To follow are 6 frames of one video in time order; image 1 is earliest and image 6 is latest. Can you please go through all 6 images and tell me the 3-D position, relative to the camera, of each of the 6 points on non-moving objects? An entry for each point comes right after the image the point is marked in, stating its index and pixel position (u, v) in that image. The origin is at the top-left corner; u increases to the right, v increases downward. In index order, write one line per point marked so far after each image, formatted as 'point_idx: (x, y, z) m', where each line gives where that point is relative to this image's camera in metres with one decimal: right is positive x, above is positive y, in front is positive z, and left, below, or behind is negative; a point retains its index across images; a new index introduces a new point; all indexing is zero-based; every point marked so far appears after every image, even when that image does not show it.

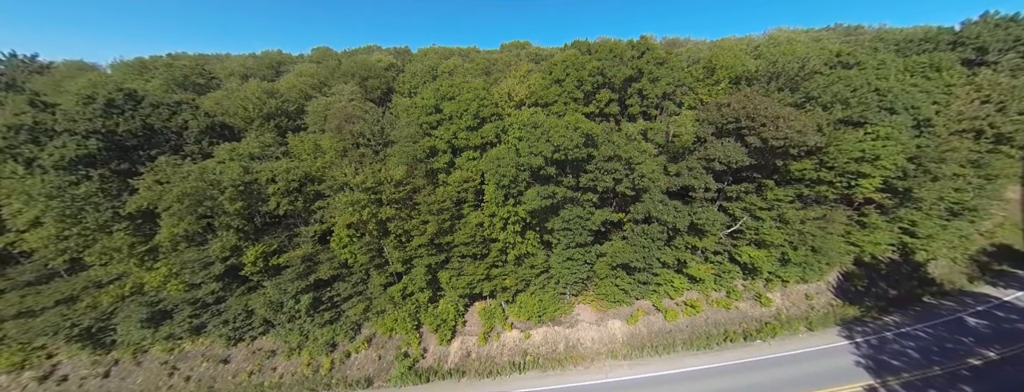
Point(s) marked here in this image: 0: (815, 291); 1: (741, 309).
0: (+20.3, -6.3, +17.5) m
1: (+14.8, -7.2, +16.8) m
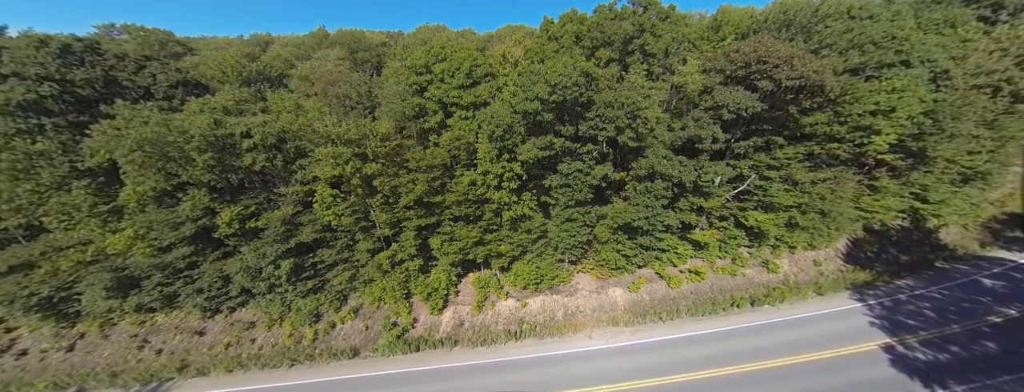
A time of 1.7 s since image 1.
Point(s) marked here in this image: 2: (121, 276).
0: (+20.0, -3.9, +16.8) m
1: (+14.5, -4.9, +16.1) m
2: (-20.0, -4.0, +13.3) m
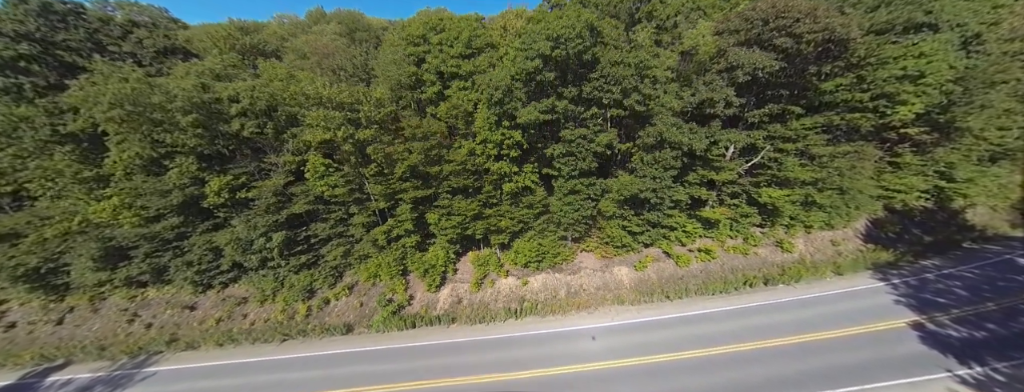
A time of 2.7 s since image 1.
0: (+20.1, -2.5, +15.9) m
1: (+14.5, -3.5, +15.3) m
2: (-20.0, -2.5, +13.0) m
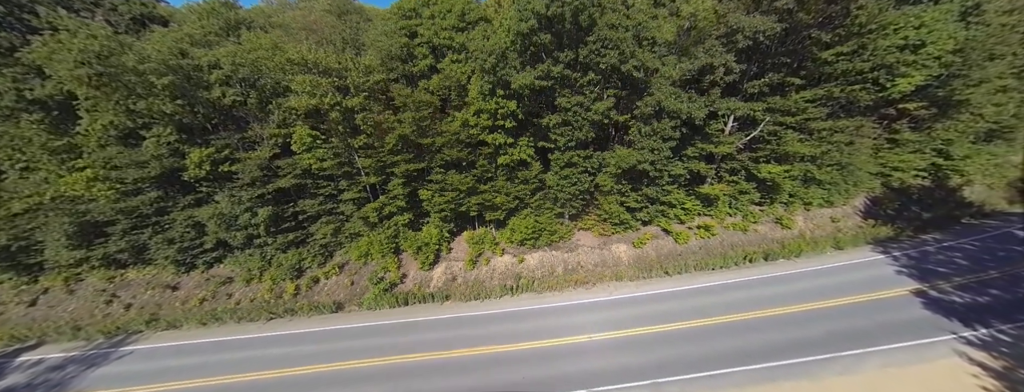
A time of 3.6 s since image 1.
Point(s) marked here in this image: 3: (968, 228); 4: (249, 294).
0: (+19.8, -1.1, +15.8) m
1: (+14.3, -2.1, +15.1) m
2: (-20.2, -1.3, +12.3) m
3: (+24.6, -1.8, +14.1) m
4: (-13.2, -4.9, +13.1) m
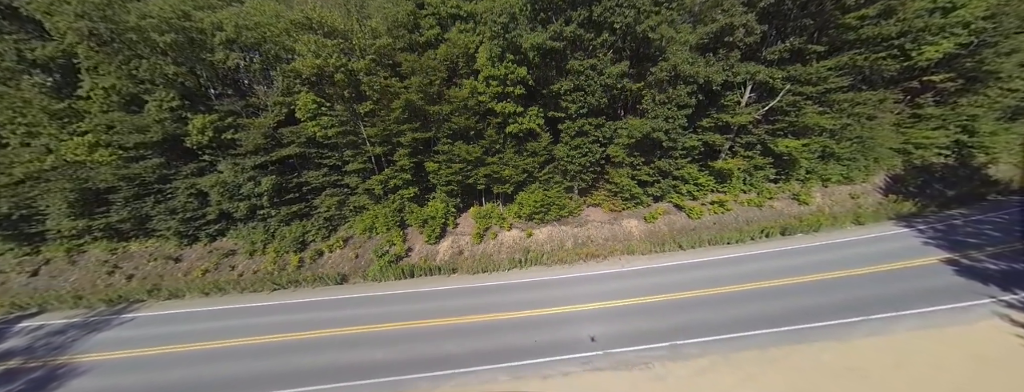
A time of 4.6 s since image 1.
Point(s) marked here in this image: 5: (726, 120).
0: (+20.3, +0.3, +15.2) m
1: (+14.7, -0.7, +14.6) m
2: (-19.8, +0.2, +12.1) m
3: (+25.0, -0.4, +13.5) m
4: (-12.8, -3.5, +12.9) m
5: (+10.7, +3.8, +13.0) m
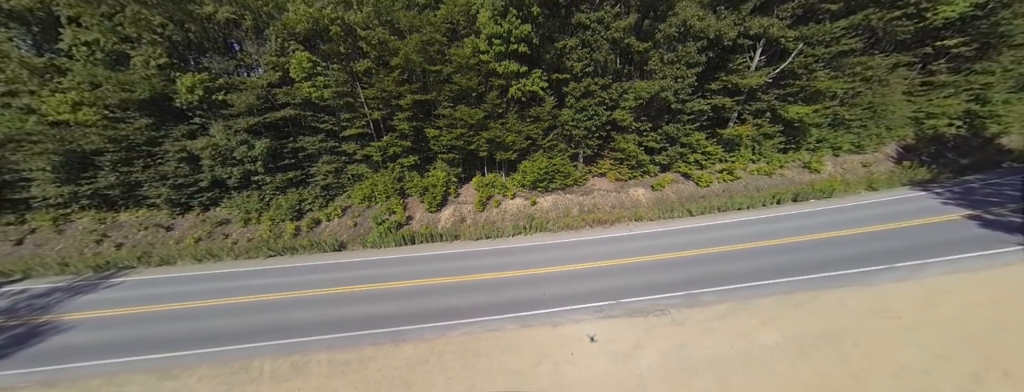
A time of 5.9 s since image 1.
0: (+20.4, +2.0, +14.9) m
1: (+14.9, +1.0, +14.2) m
2: (-19.6, +1.8, +11.6) m
3: (+25.2, +1.3, +13.2) m
4: (-12.6, -1.8, +12.4) m
5: (+10.9, +5.4, +12.6) m
